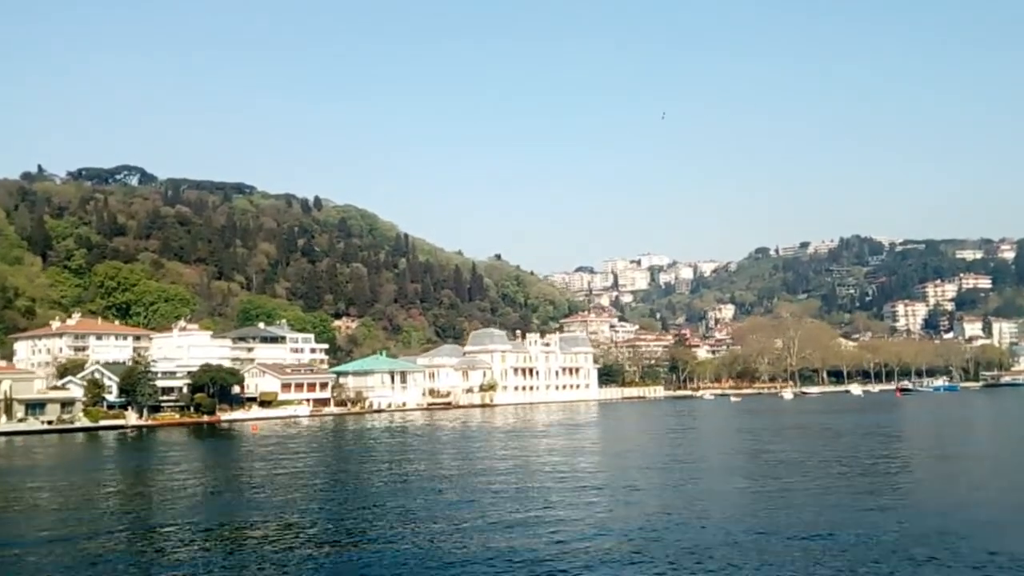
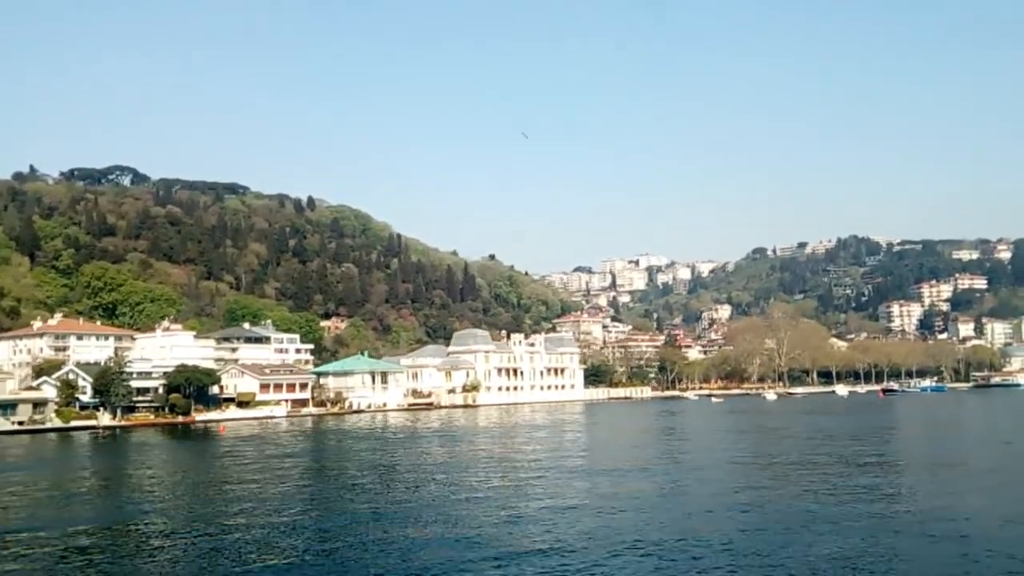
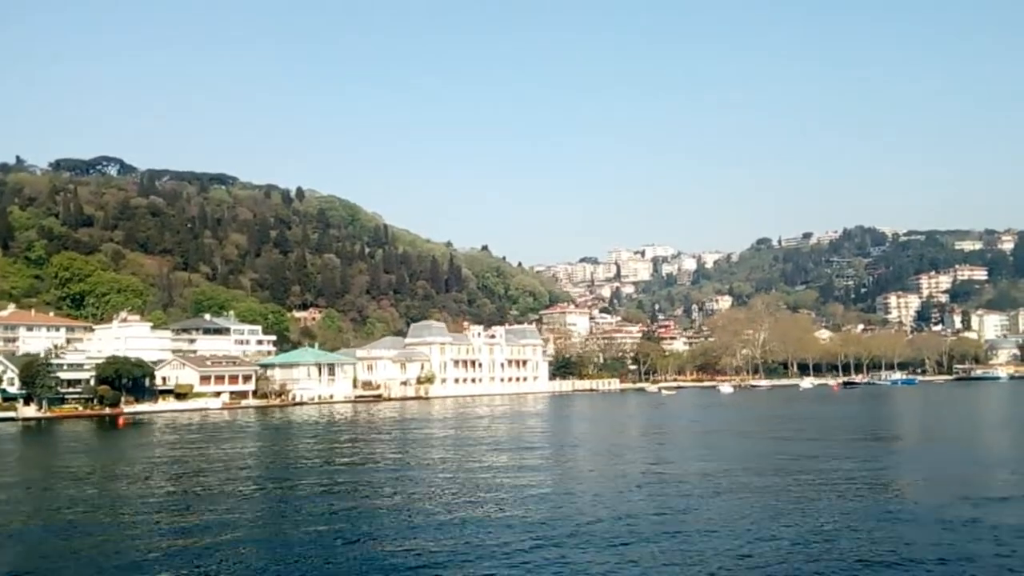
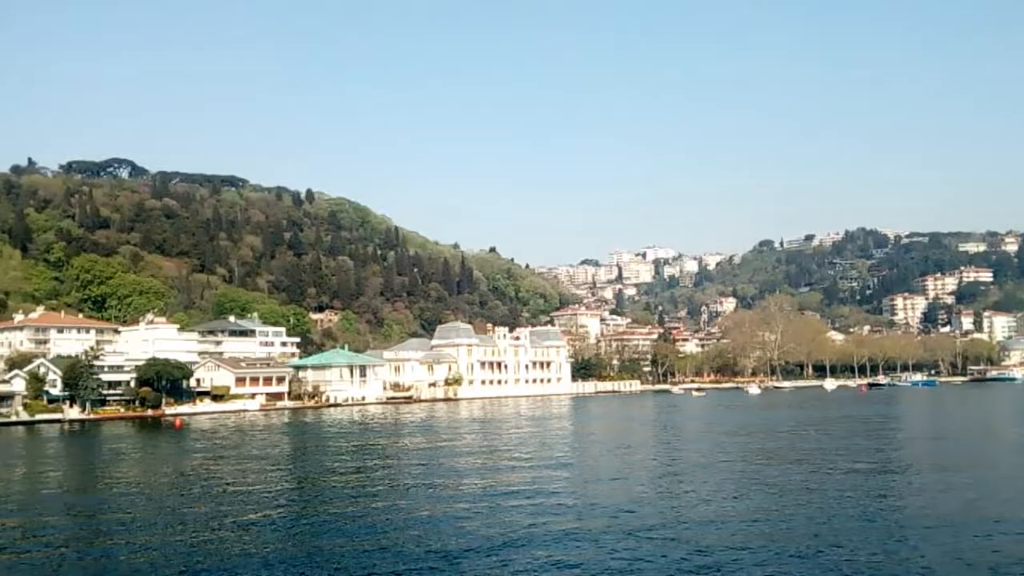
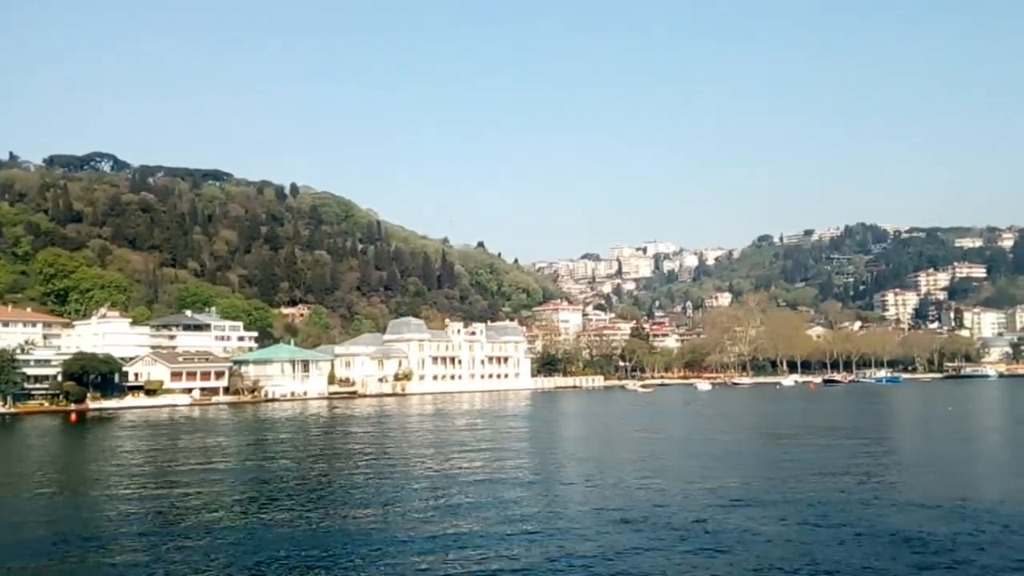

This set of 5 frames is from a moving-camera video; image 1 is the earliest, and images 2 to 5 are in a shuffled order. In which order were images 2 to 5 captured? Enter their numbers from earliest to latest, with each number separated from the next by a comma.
2, 4, 3, 5
